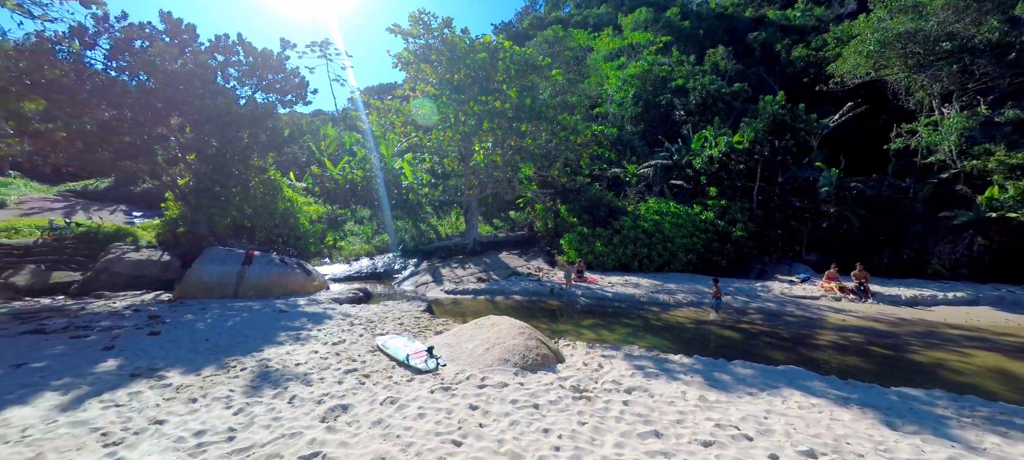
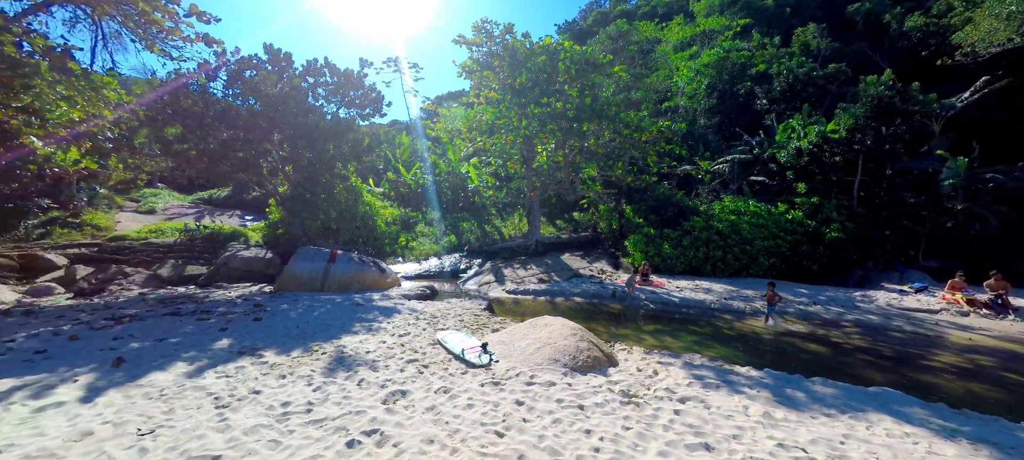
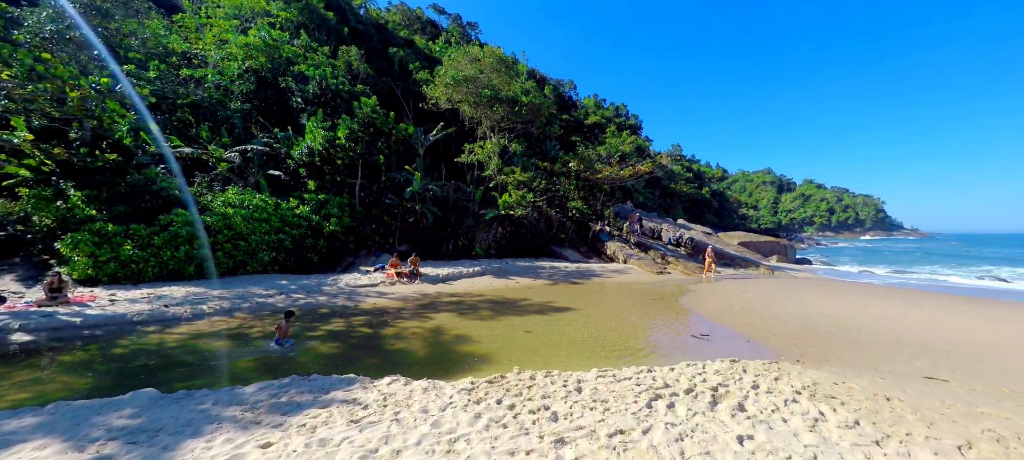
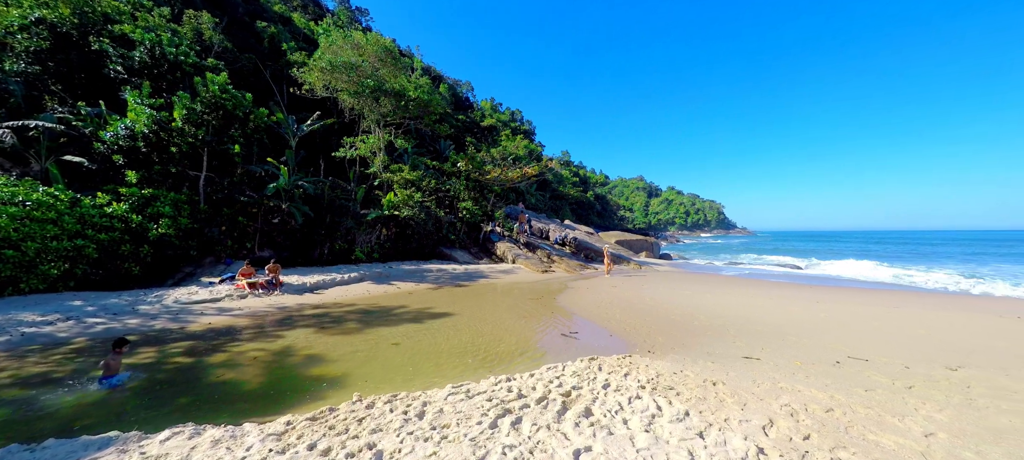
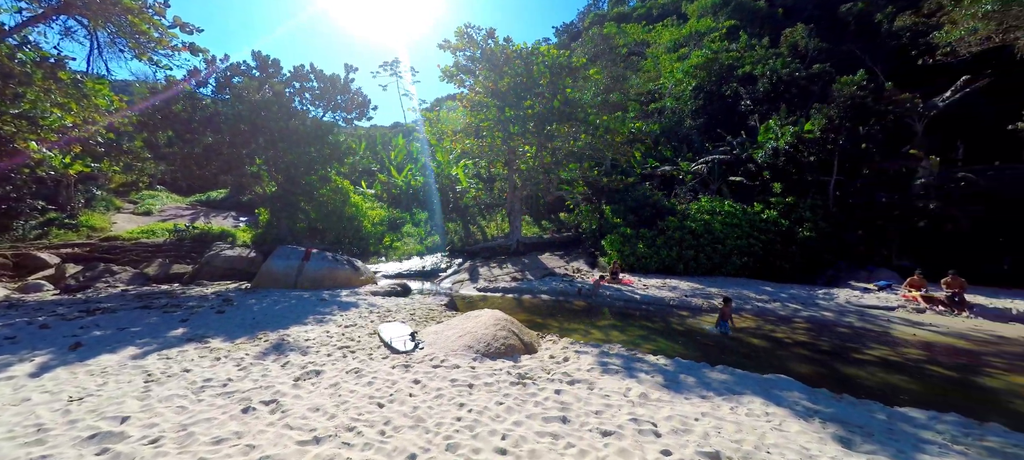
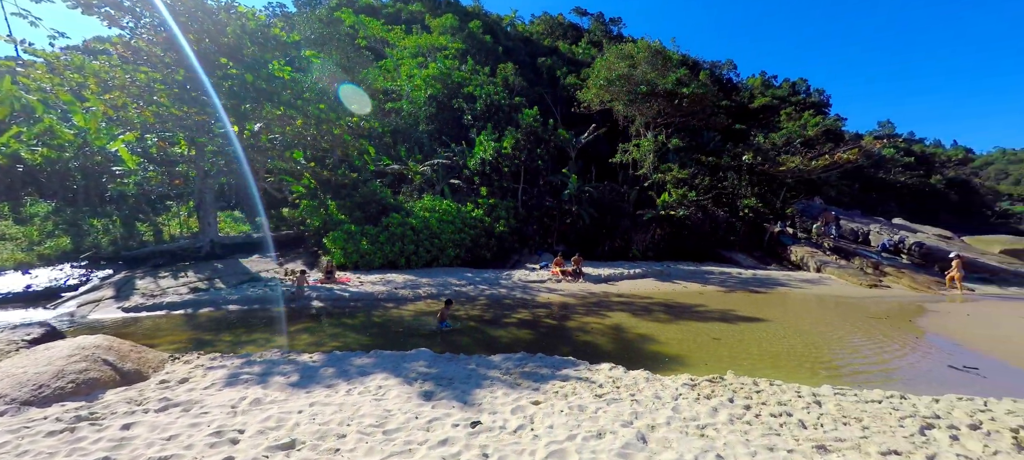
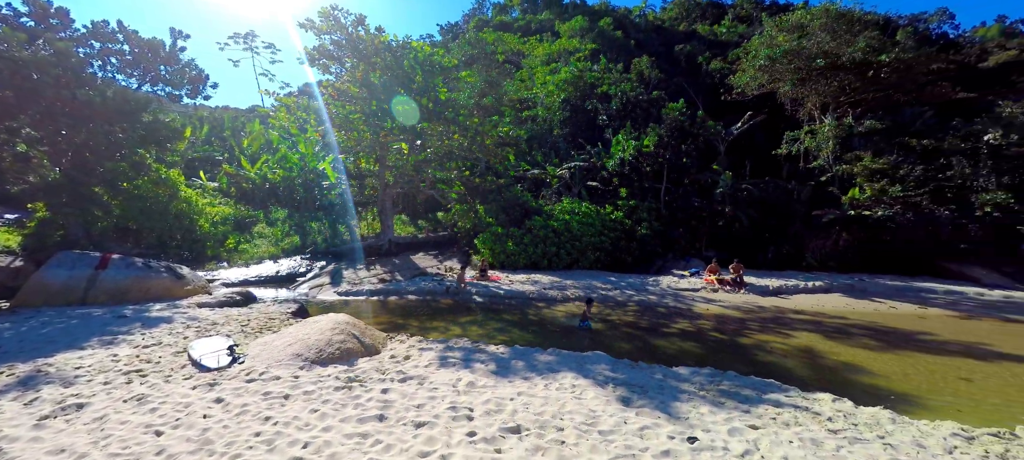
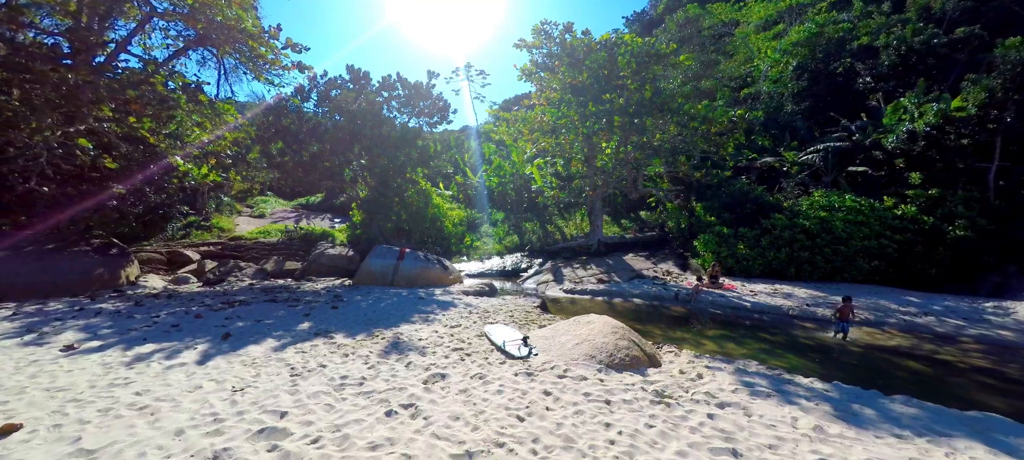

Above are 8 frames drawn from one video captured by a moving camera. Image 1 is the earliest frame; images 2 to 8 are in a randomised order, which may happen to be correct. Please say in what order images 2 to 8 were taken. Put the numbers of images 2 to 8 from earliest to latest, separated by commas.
2, 8, 5, 7, 6, 3, 4
